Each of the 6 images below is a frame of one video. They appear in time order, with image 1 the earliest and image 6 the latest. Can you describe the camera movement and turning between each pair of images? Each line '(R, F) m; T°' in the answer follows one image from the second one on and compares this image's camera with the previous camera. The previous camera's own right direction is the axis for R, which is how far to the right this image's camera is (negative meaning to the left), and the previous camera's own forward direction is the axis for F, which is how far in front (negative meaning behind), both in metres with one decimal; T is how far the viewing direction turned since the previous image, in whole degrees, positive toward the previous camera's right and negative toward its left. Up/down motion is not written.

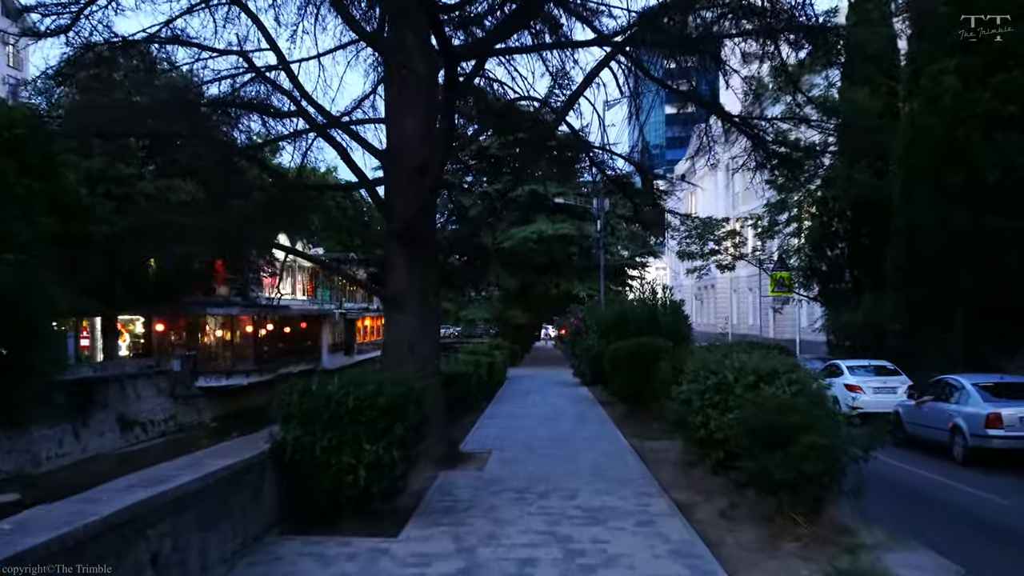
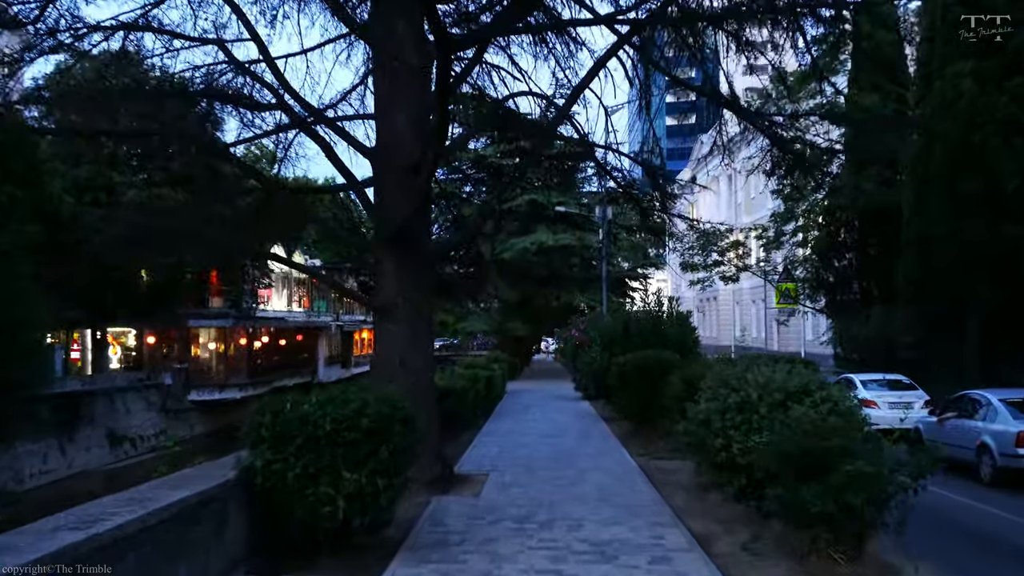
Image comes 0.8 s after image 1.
(0.0, +0.9) m; 0°
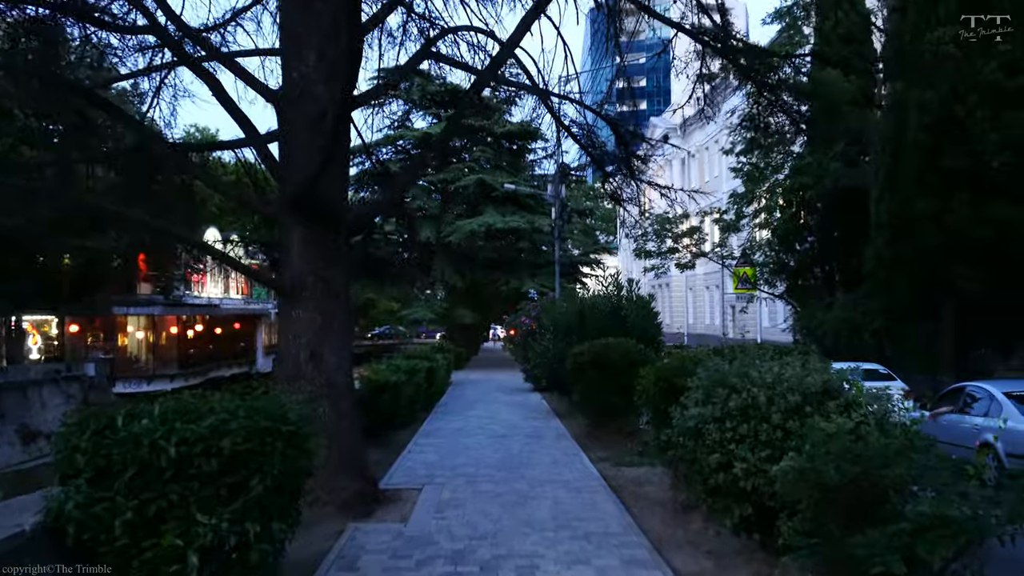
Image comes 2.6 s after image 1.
(+0.1, +1.9) m; +3°
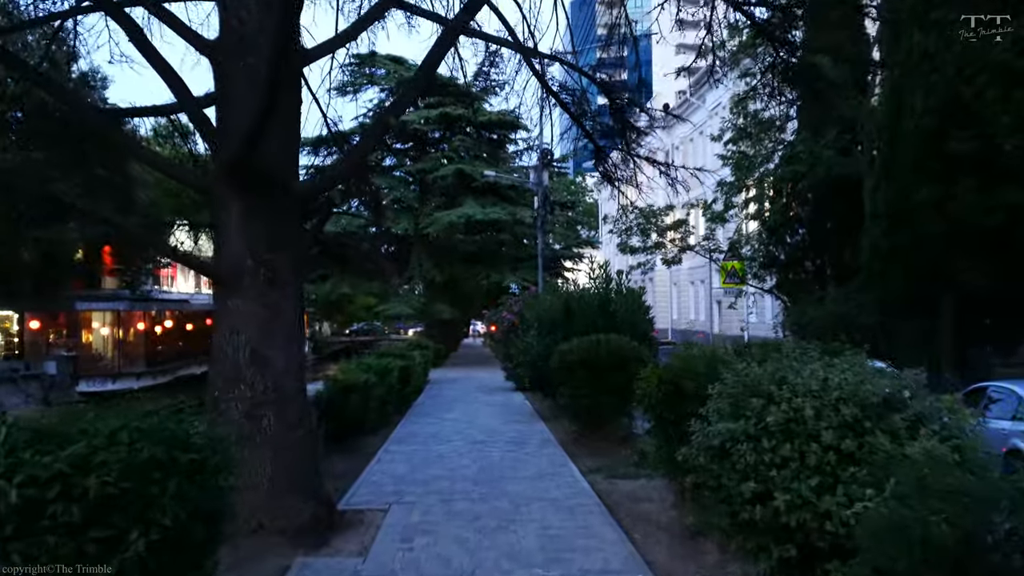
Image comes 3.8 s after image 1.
(0.0, +1.3) m; +1°
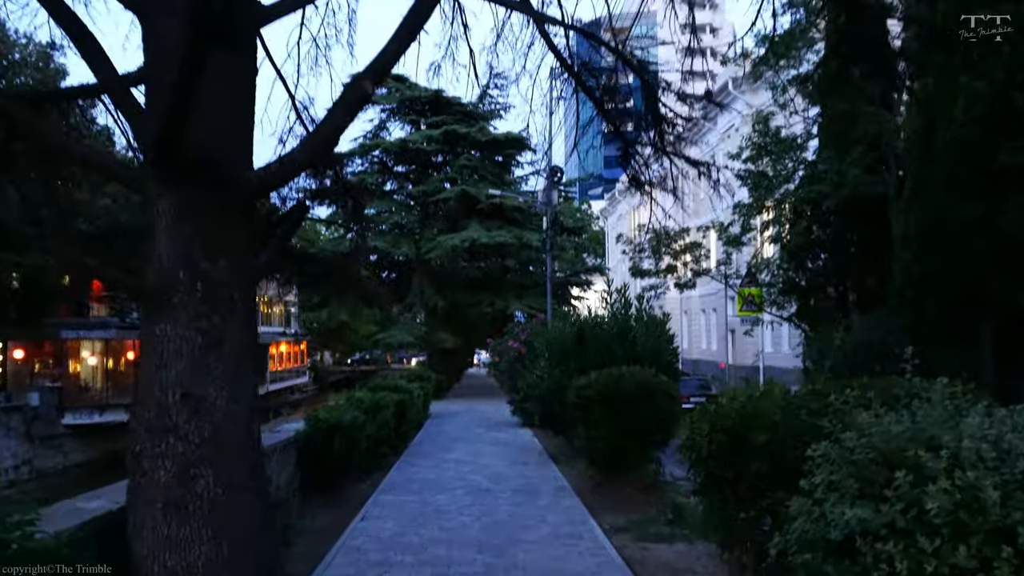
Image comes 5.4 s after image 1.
(-0.1, +1.6) m; 0°
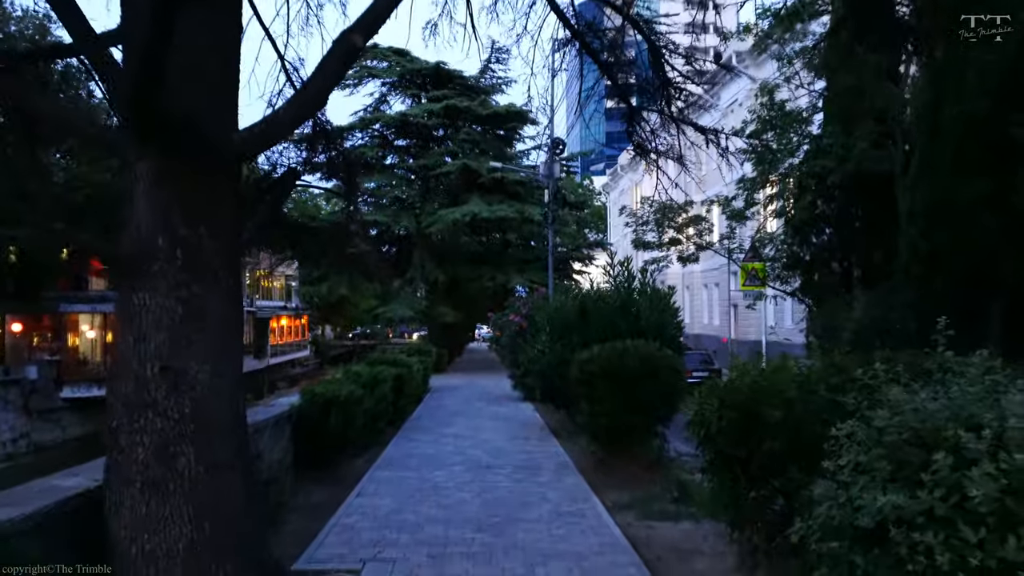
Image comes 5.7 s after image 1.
(0.0, +0.3) m; 0°
